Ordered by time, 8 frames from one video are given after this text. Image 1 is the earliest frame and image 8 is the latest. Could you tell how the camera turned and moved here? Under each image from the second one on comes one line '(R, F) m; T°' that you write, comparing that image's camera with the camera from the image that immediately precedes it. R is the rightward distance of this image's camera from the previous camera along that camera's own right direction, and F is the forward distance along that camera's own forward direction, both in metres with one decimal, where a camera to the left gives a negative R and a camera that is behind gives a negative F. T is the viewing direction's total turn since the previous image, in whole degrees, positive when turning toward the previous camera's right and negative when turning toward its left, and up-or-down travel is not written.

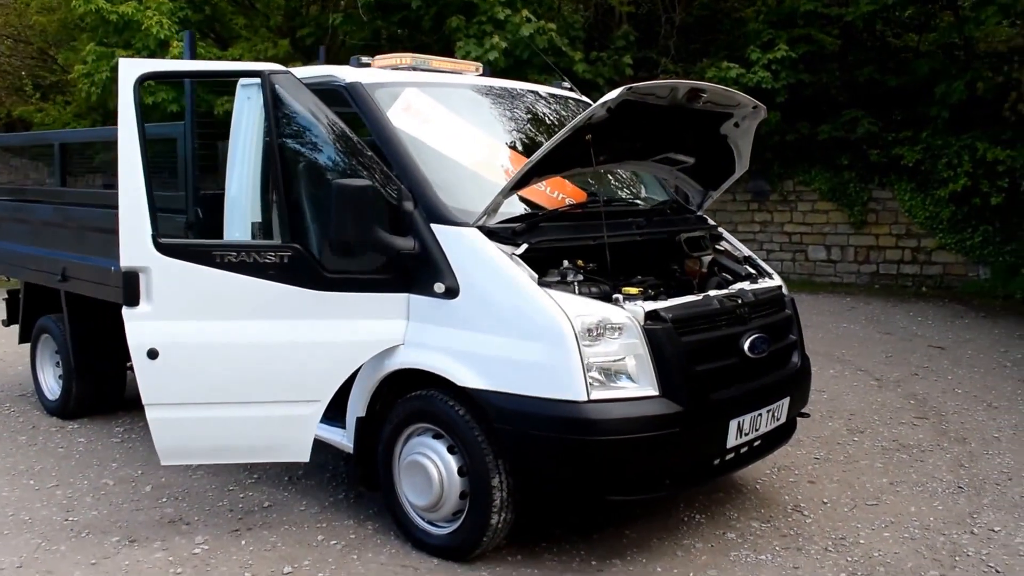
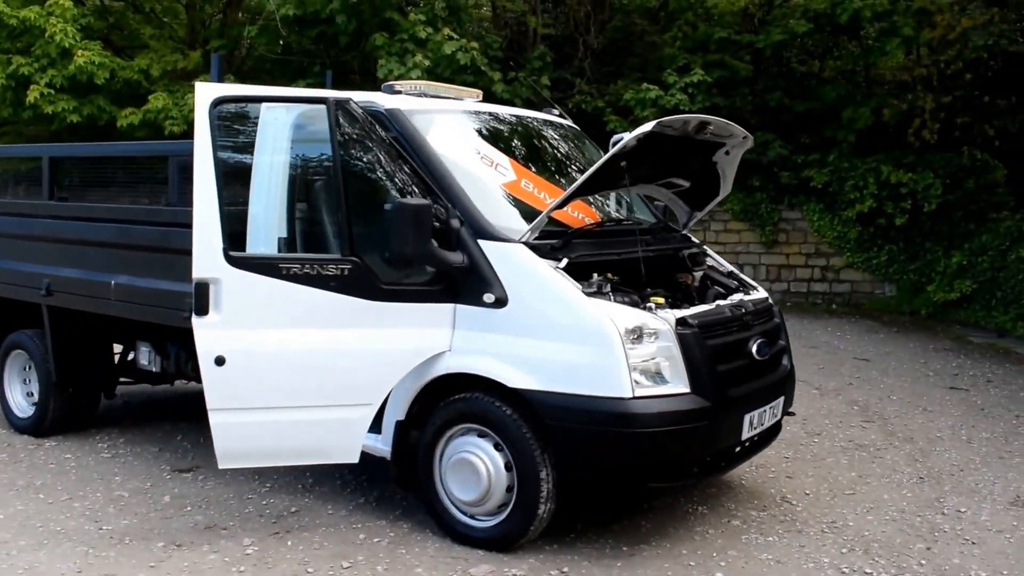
(-0.7, -0.3) m; +7°
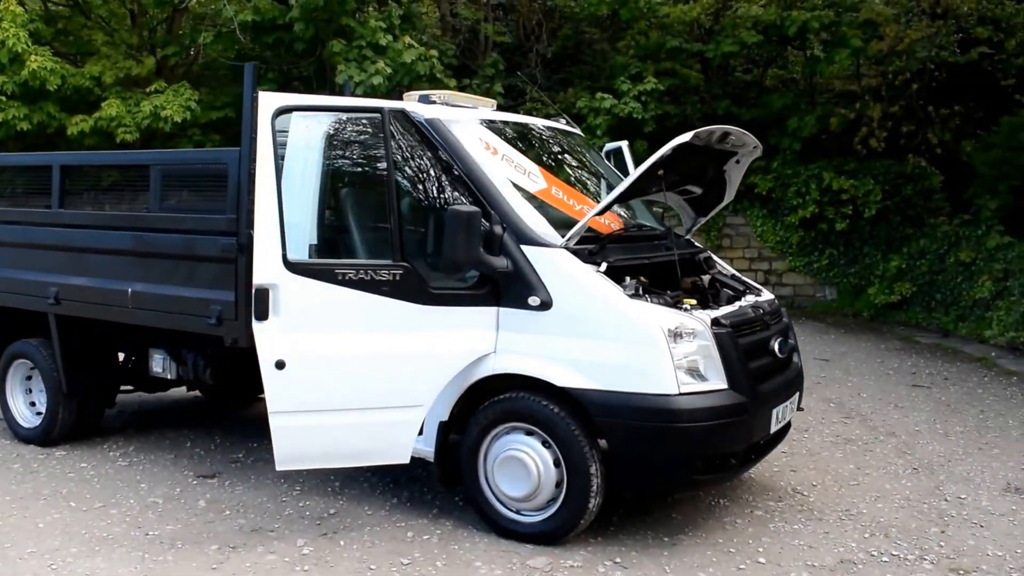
(-0.6, -0.1) m; +4°
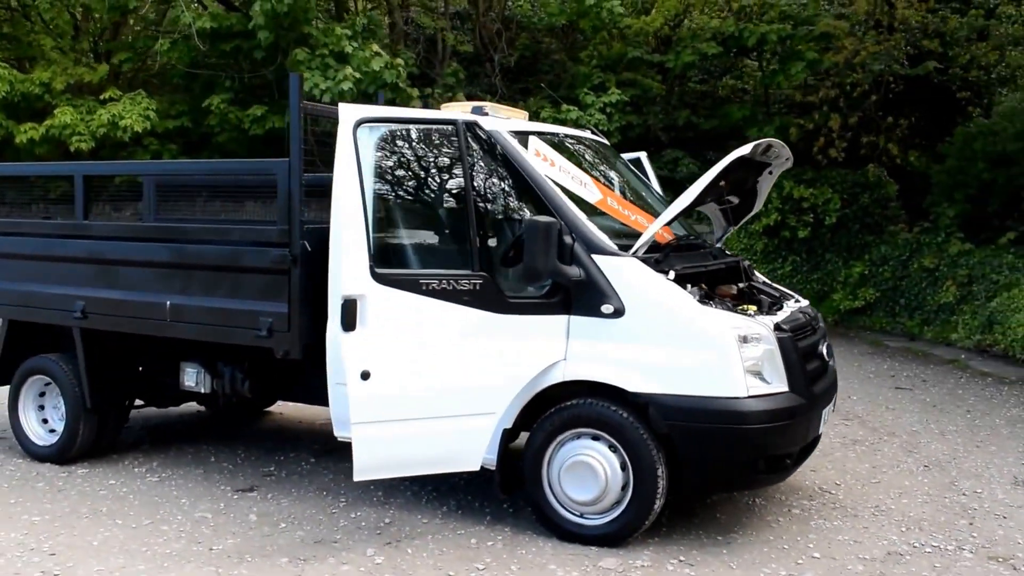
(-0.6, -0.1) m; +4°
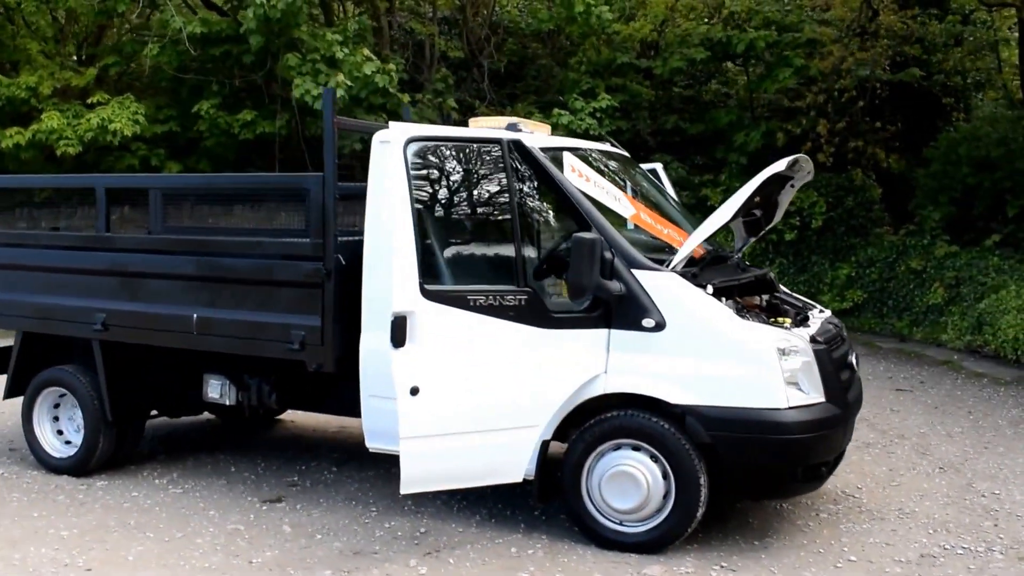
(-0.4, 0.0) m; +2°
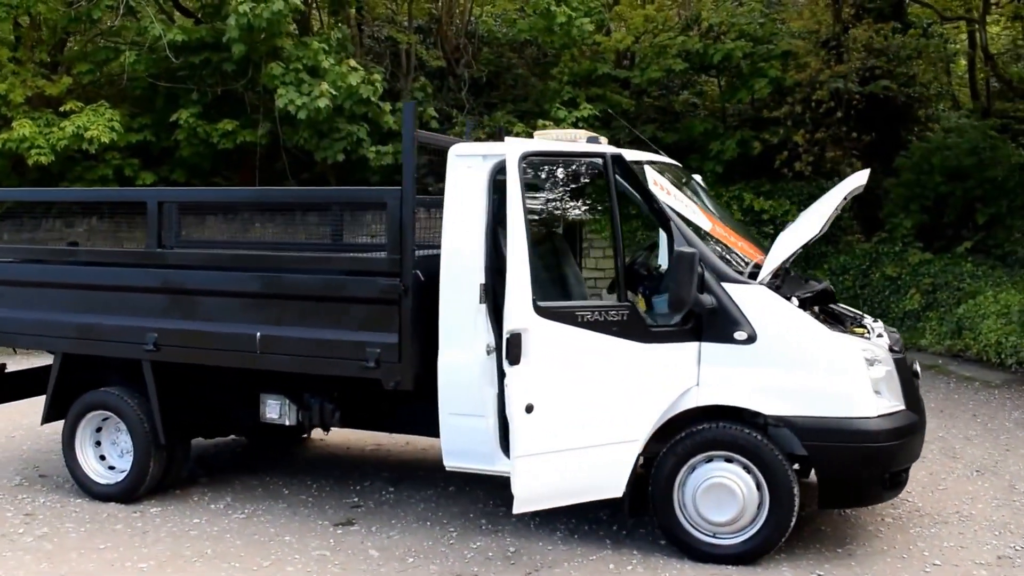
(-0.8, 0.0) m; +4°
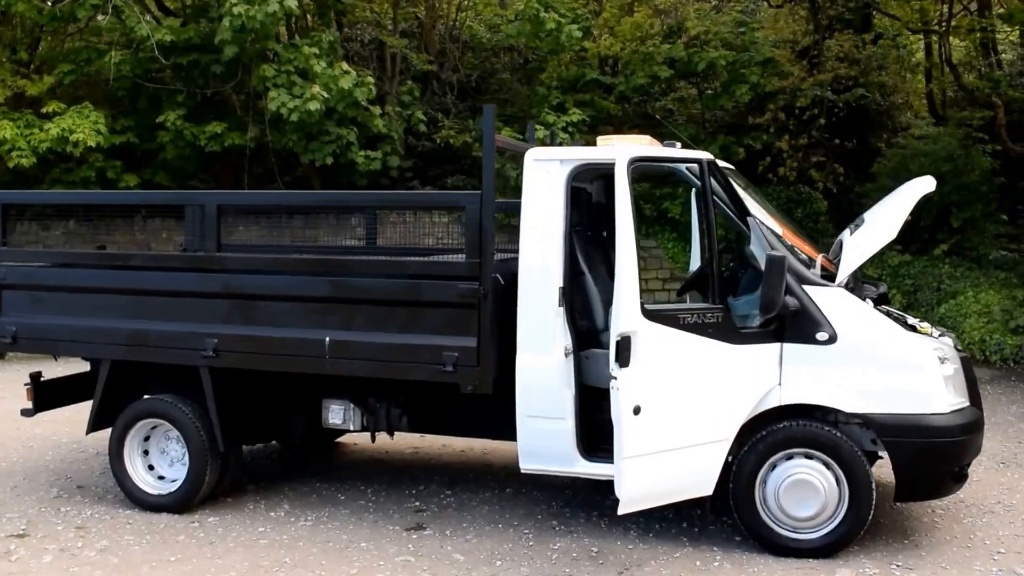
(-0.8, 0.0) m; +4°
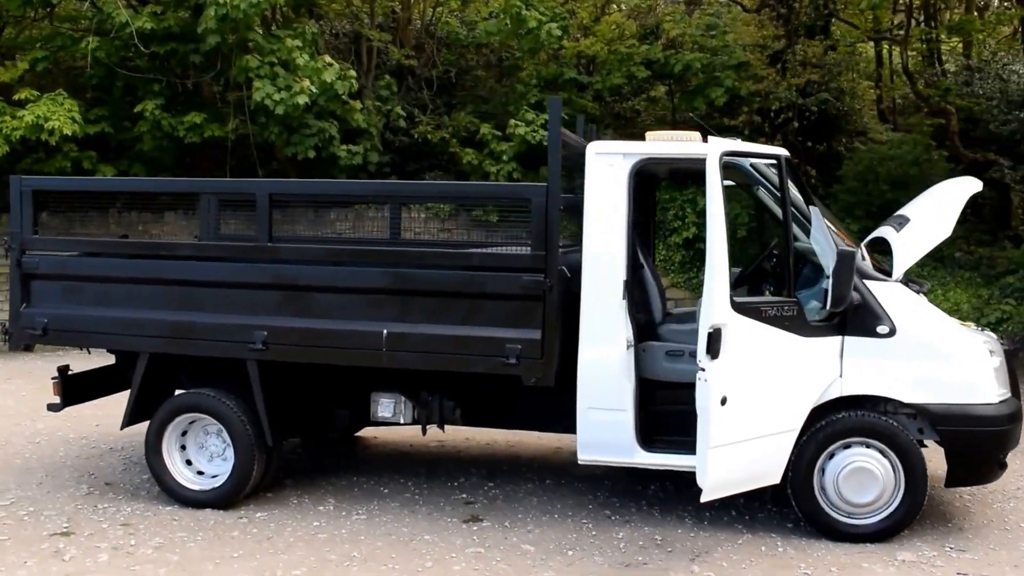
(-0.7, 0.0) m; +4°
